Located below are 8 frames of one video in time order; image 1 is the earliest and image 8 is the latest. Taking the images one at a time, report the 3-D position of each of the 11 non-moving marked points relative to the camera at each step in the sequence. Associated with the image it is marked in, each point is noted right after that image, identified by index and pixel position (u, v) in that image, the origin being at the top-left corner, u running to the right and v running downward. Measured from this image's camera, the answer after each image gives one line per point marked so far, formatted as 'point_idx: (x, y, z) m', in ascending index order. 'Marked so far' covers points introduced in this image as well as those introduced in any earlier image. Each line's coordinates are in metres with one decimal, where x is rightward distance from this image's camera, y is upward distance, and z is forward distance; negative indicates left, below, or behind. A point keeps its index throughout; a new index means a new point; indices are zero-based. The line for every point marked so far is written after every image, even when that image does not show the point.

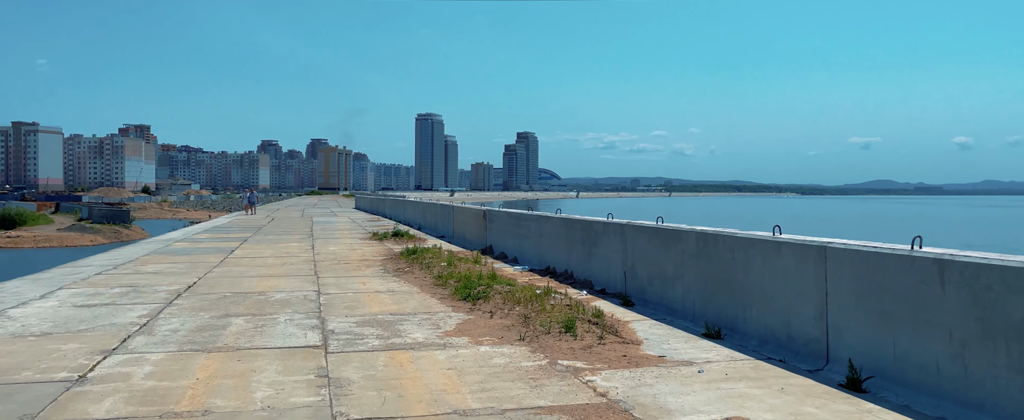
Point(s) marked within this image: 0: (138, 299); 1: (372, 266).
0: (-5.6, -1.3, +9.4) m
1: (-3.1, -1.2, +14.0) m
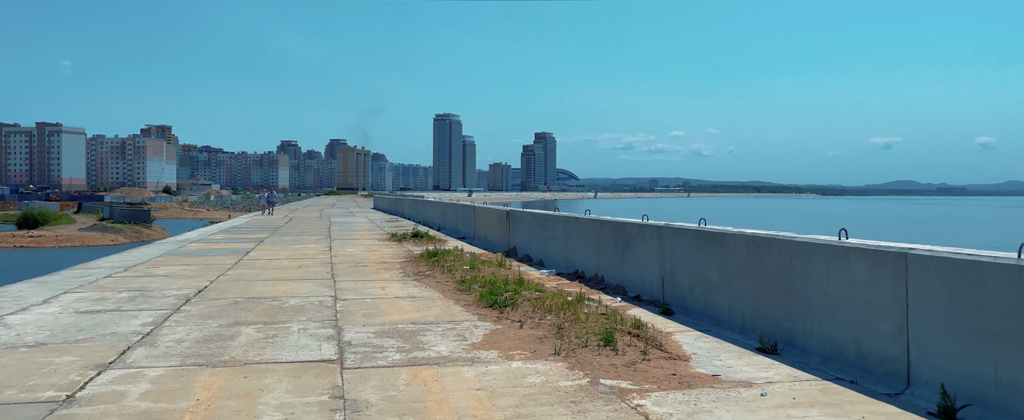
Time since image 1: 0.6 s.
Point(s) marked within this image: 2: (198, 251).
0: (-5.1, -1.3, +8.8) m
1: (-2.5, -1.3, +13.4) m
2: (-8.2, -1.1, +16.4) m
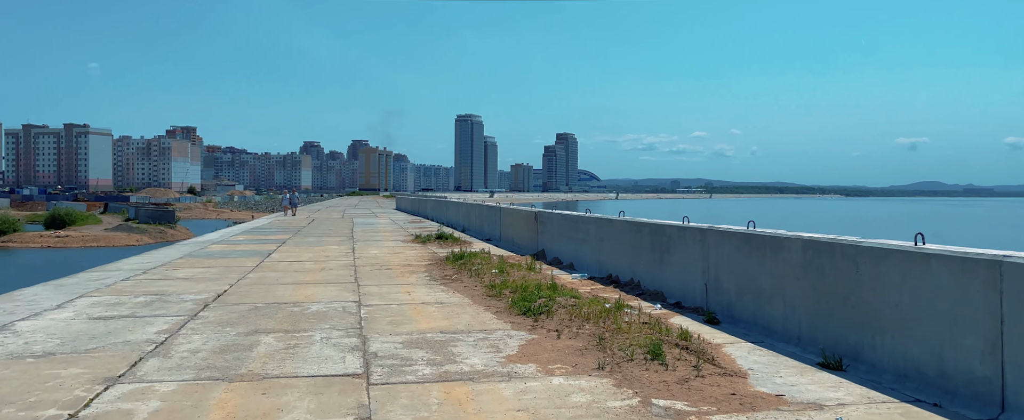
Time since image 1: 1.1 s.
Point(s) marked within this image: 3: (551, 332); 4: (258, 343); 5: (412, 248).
0: (-4.7, -1.3, +8.3) m
1: (-1.9, -1.3, +12.9) m
2: (-7.5, -1.1, +16.1) m
3: (+0.5, -1.6, +8.1) m
4: (-2.8, -1.5, +6.9) m
5: (-2.8, -1.1, +18.1) m
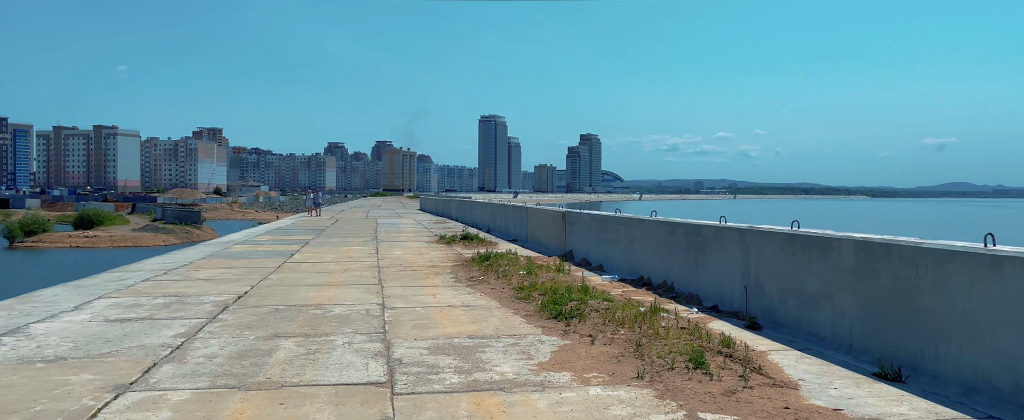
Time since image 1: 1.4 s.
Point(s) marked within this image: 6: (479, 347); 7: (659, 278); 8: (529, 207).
0: (-4.3, -1.3, +8.1) m
1: (-1.4, -1.3, +12.5) m
2: (-6.8, -1.1, +15.9) m
3: (+0.9, -1.6, +7.7) m
4: (-2.4, -1.4, +6.6) m
5: (-2.1, -1.1, +17.8) m
6: (-0.4, -1.5, +7.0) m
7: (+2.8, -1.3, +11.8) m
8: (+0.5, +0.1, +19.7) m
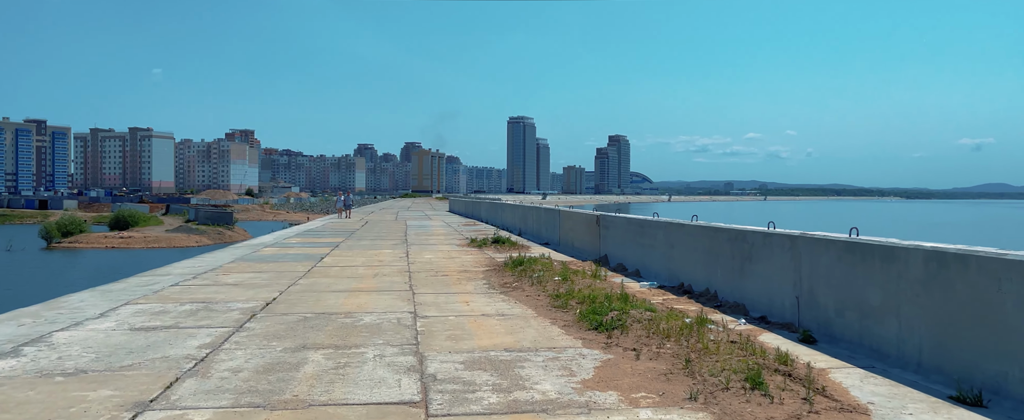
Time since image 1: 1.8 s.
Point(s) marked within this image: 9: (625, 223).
0: (-3.8, -1.4, +7.8) m
1: (-0.7, -1.3, +12.1) m
2: (-6.0, -1.2, +15.8) m
3: (+1.3, -1.6, +7.2) m
4: (-2.0, -1.5, +6.2) m
5: (-1.2, -1.2, +17.4) m
6: (+0.1, -1.6, +6.6) m
7: (+3.4, -1.4, +11.2) m
8: (+1.5, 0.0, +19.2) m
9: (+2.6, -0.3, +14.2) m
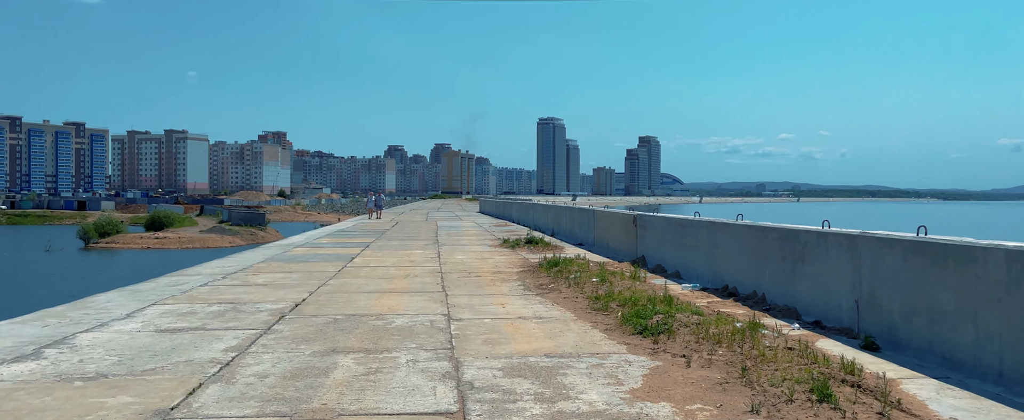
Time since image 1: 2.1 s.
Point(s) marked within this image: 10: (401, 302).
0: (-3.3, -1.3, +7.5) m
1: (0.0, -1.3, +11.7) m
2: (-5.2, -1.1, +15.6) m
3: (+1.8, -1.6, +6.7) m
4: (-1.6, -1.5, +5.9) m
5: (-0.3, -1.1, +17.0) m
6: (+0.5, -1.5, +6.1) m
7: (+4.0, -1.3, +10.6) m
8: (+2.5, 0.0, +18.7) m
9: (+3.3, -0.3, +13.6) m
10: (-1.6, -1.4, +9.3) m
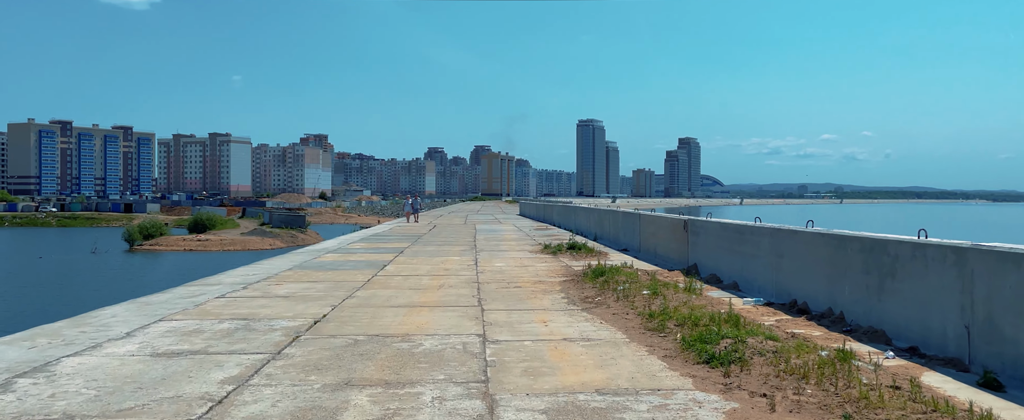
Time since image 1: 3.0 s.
0: (-2.9, -1.4, +6.7) m
1: (+0.6, -1.4, +10.6) m
2: (-4.2, -1.2, +14.8) m
3: (+2.2, -1.7, +5.6) m
4: (-1.3, -1.5, +4.9) m
5: (+0.7, -1.3, +16.0) m
6: (+0.8, -1.6, +5.1) m
7: (+4.6, -1.4, +9.4) m
8: (+3.6, -0.1, +17.5) m
9: (+4.1, -0.4, +12.3) m
10: (-1.1, -1.4, +8.4) m
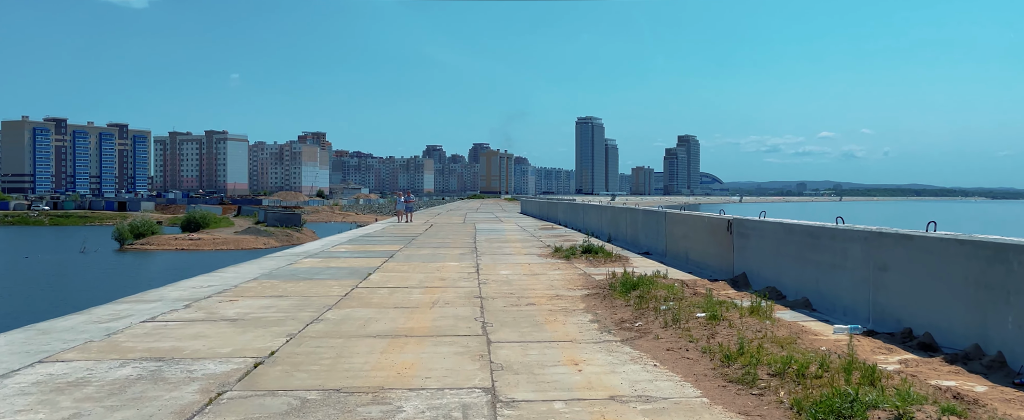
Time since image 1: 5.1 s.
0: (-2.7, -1.4, +4.4) m
1: (+0.8, -1.4, +8.4) m
2: (-4.1, -1.2, +12.6) m
3: (+2.3, -1.6, +3.3) m
4: (-1.1, -1.5, +2.6) m
5: (+0.9, -1.2, +13.7) m
6: (+1.0, -1.6, +2.8) m
7: (+4.8, -1.4, +7.1) m
8: (+3.8, 0.0, +15.2) m
9: (+4.3, -0.3, +10.1) m
10: (-0.9, -1.4, +6.1) m
